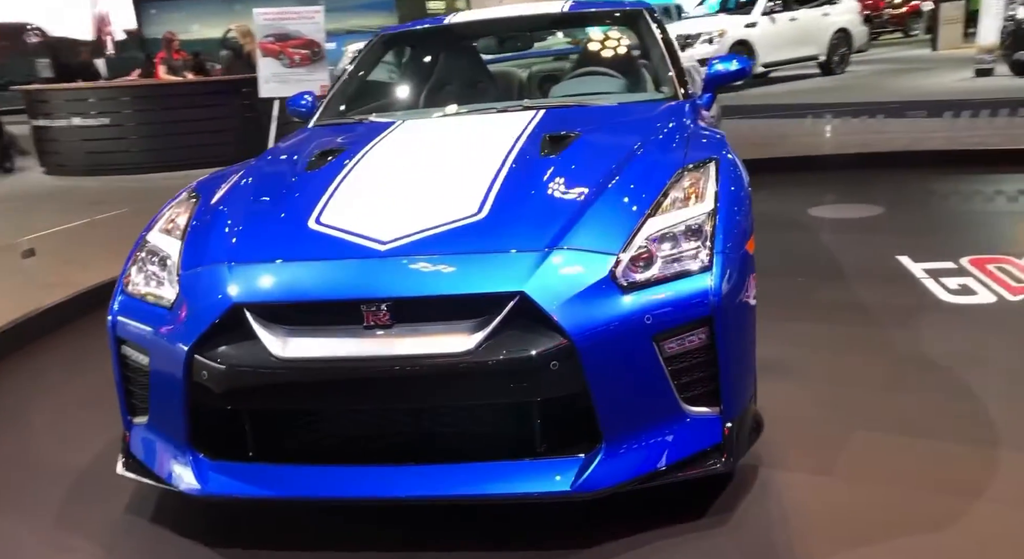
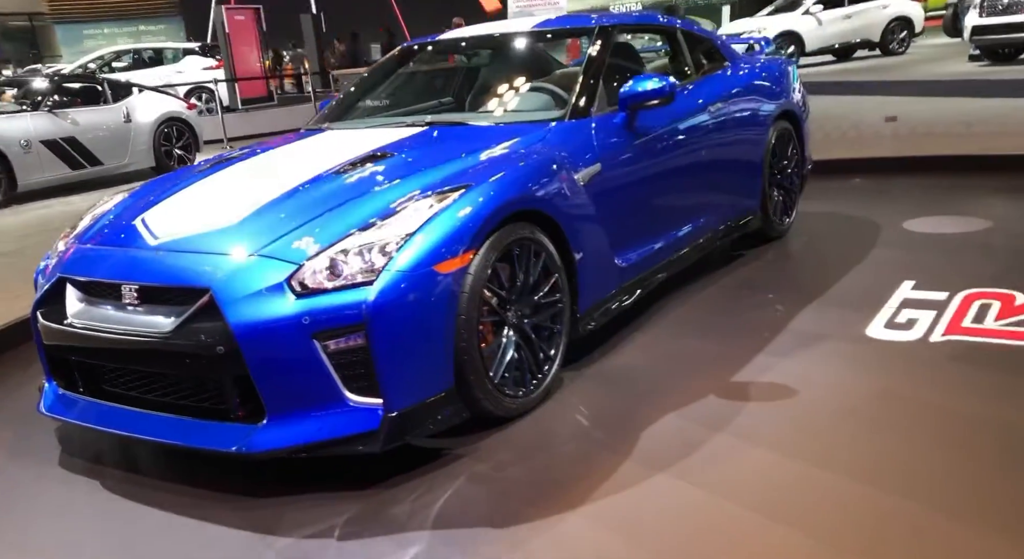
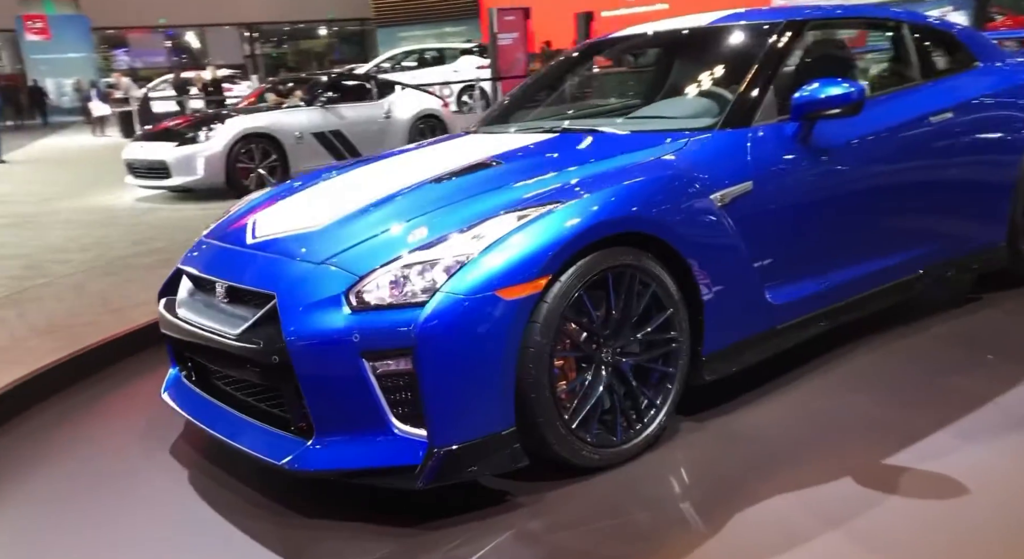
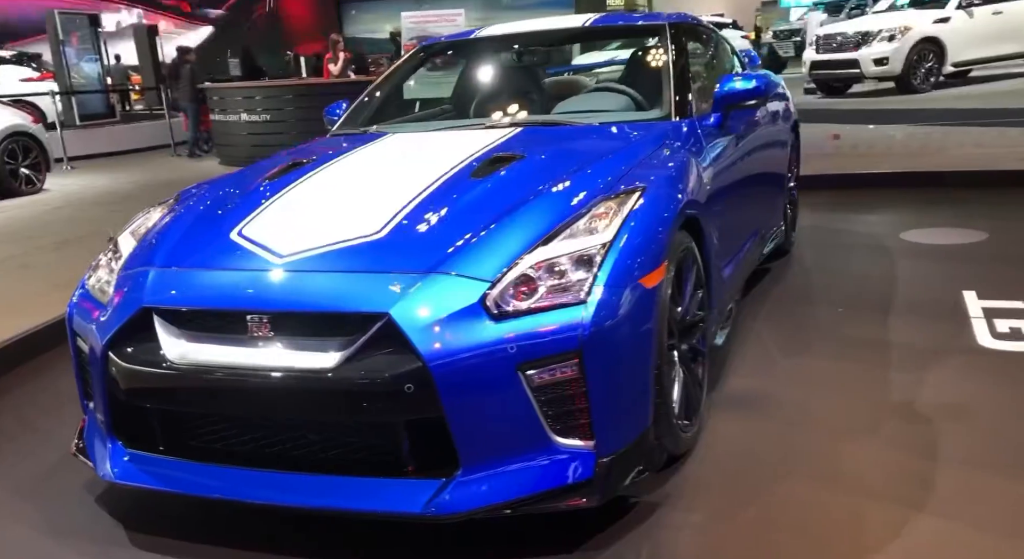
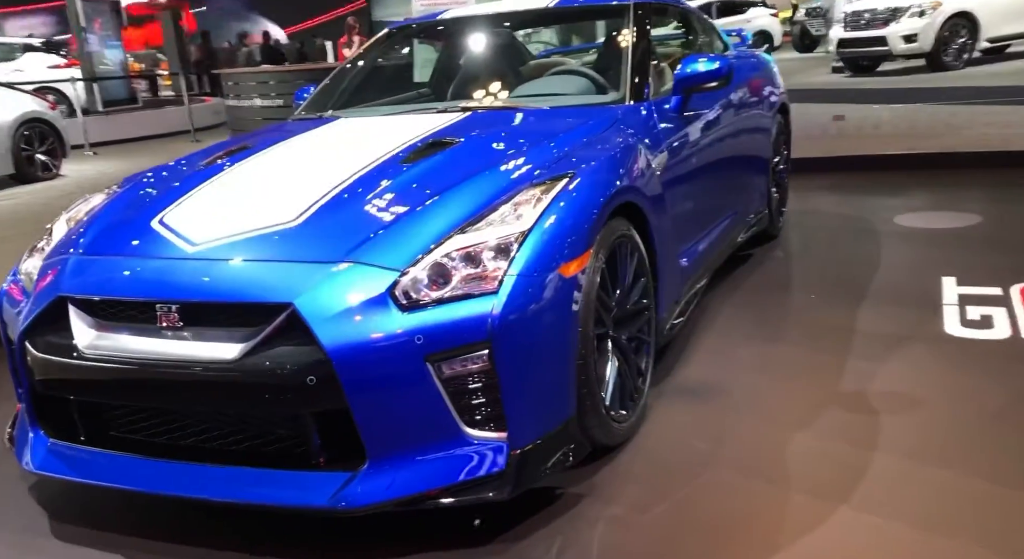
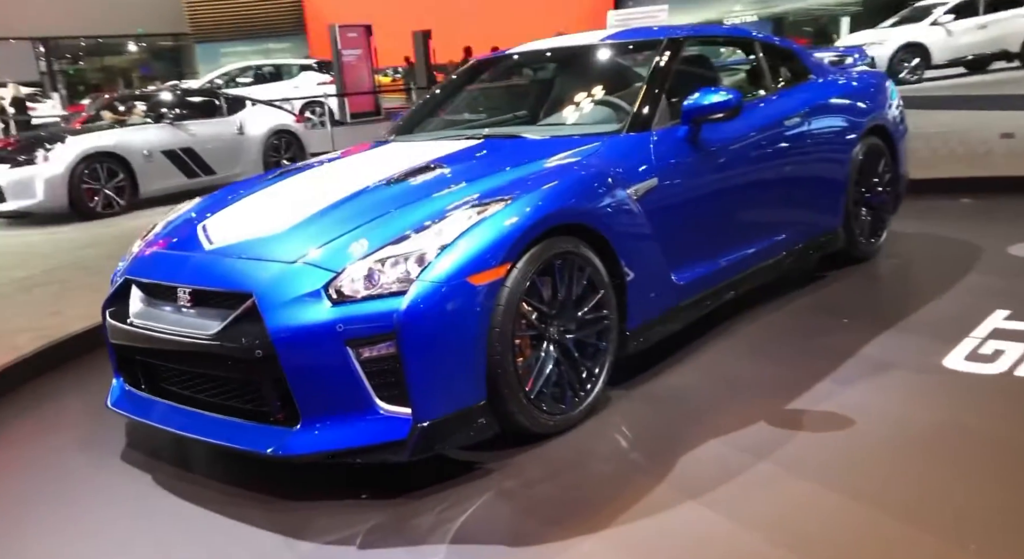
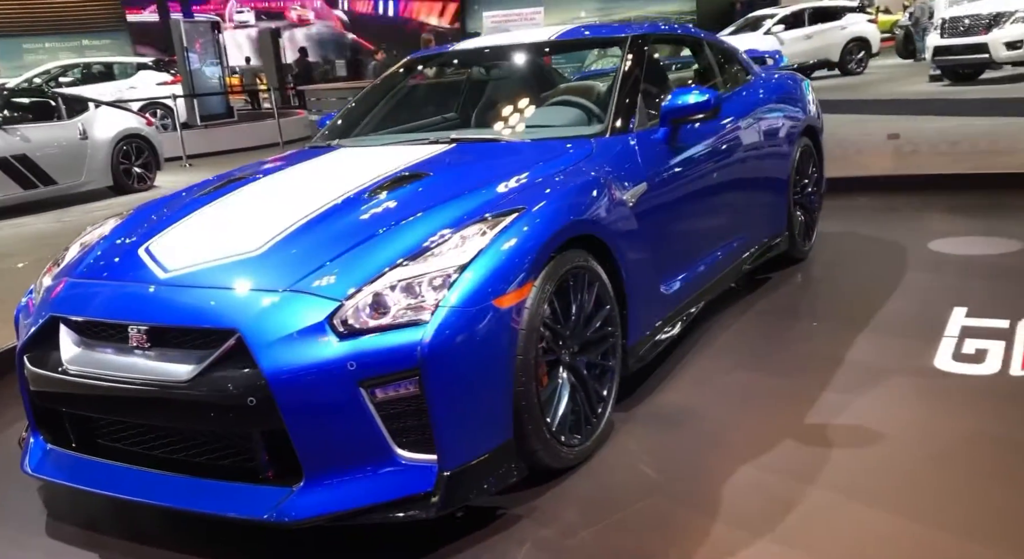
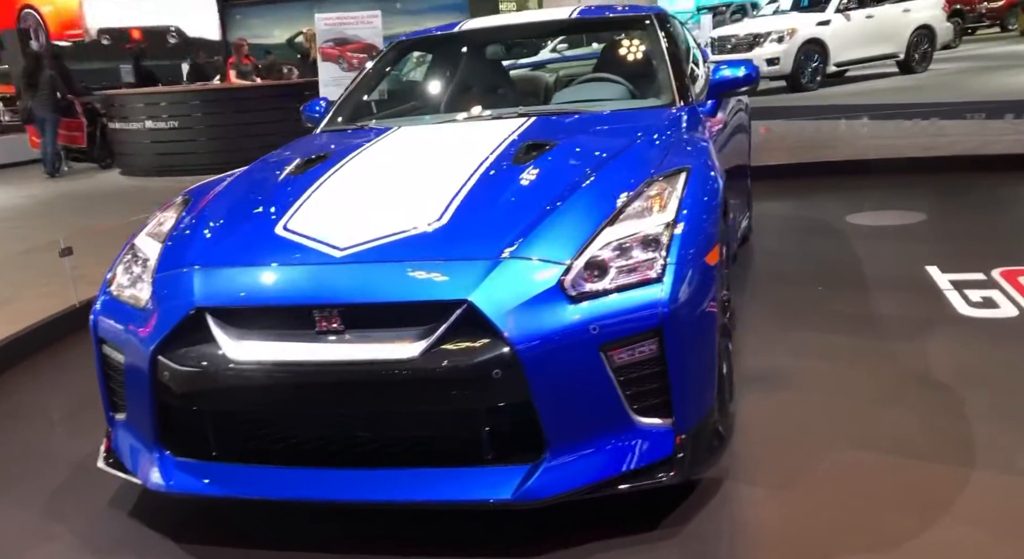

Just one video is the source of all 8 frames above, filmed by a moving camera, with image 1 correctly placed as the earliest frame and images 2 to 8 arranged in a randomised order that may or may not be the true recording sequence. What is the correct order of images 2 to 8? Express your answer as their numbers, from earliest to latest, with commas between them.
8, 4, 5, 7, 2, 6, 3
